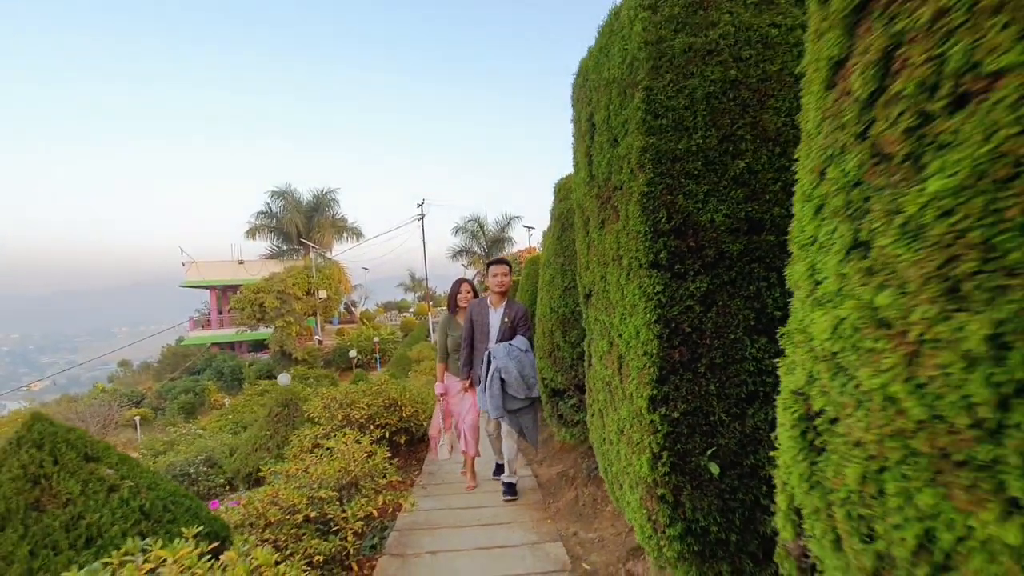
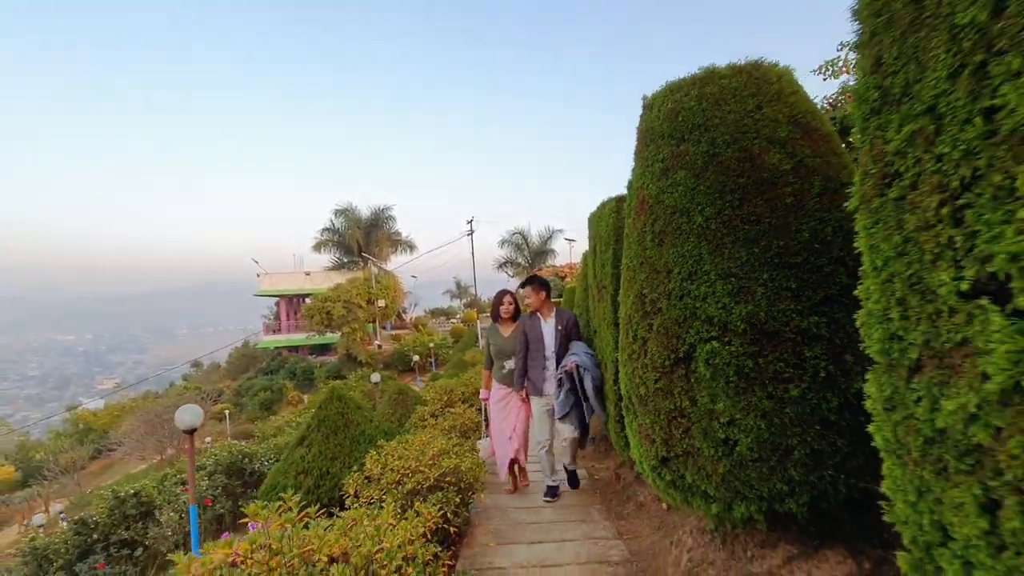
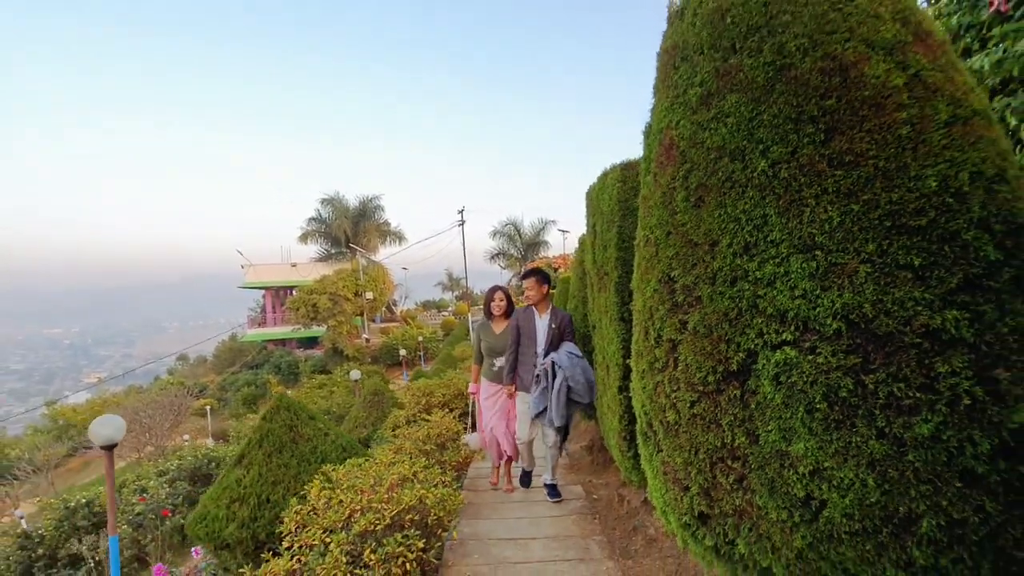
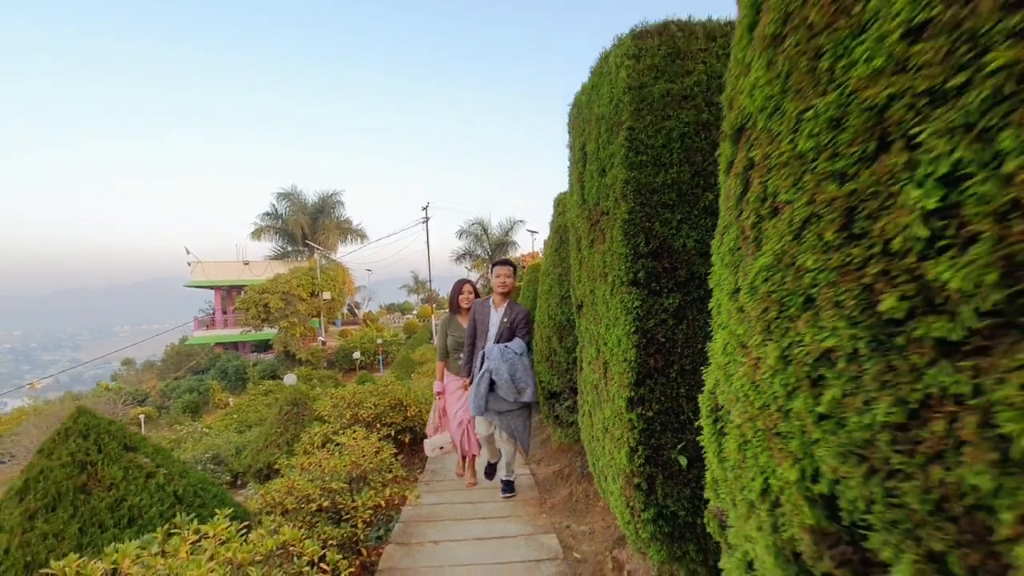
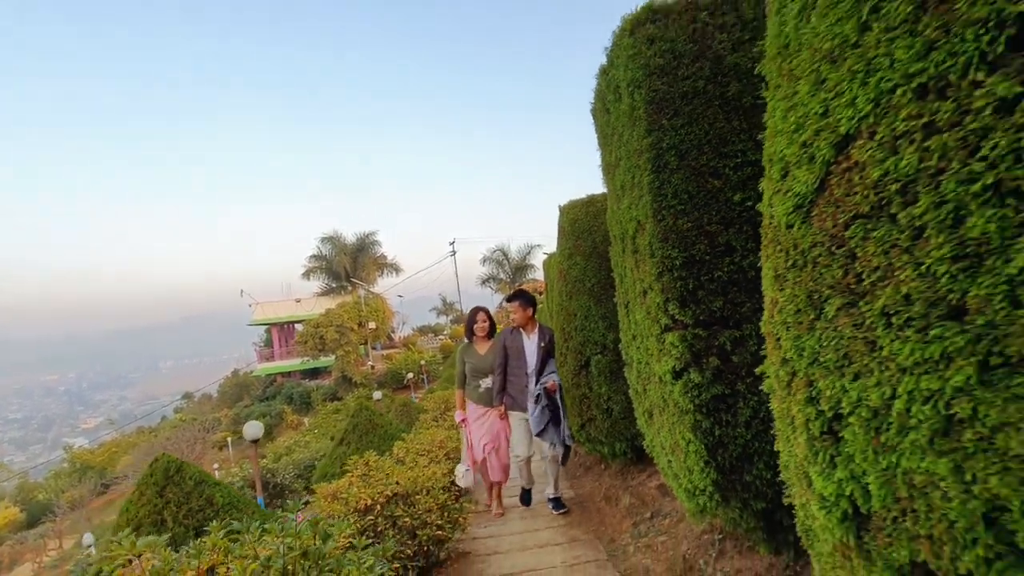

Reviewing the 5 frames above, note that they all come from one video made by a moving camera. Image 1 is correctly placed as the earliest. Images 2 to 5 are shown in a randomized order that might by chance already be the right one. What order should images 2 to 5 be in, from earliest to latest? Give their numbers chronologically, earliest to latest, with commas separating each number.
4, 3, 2, 5
